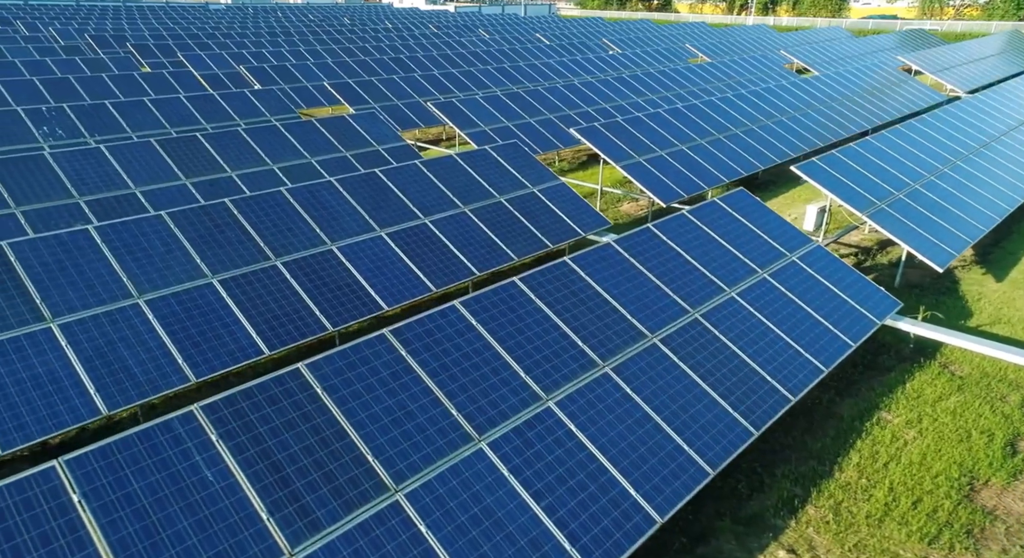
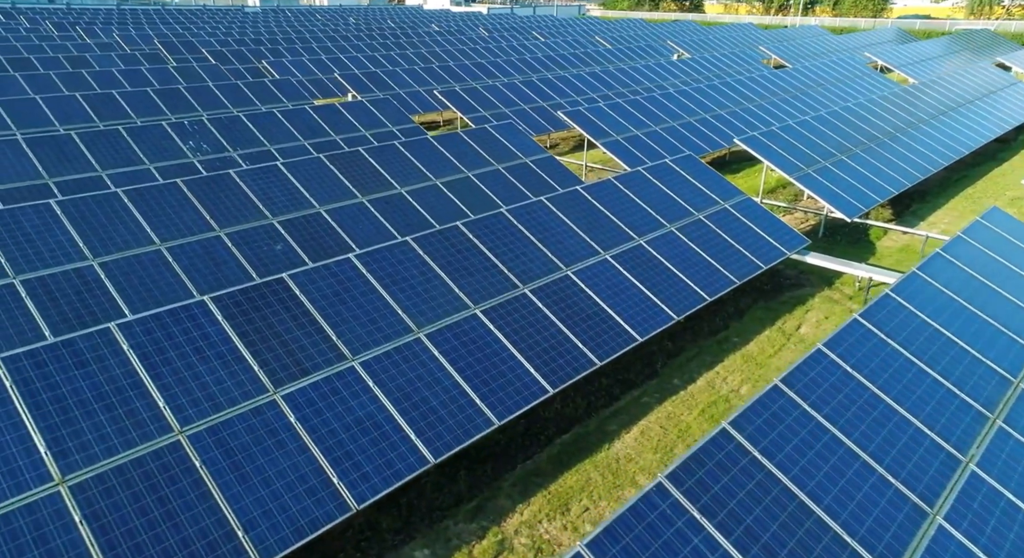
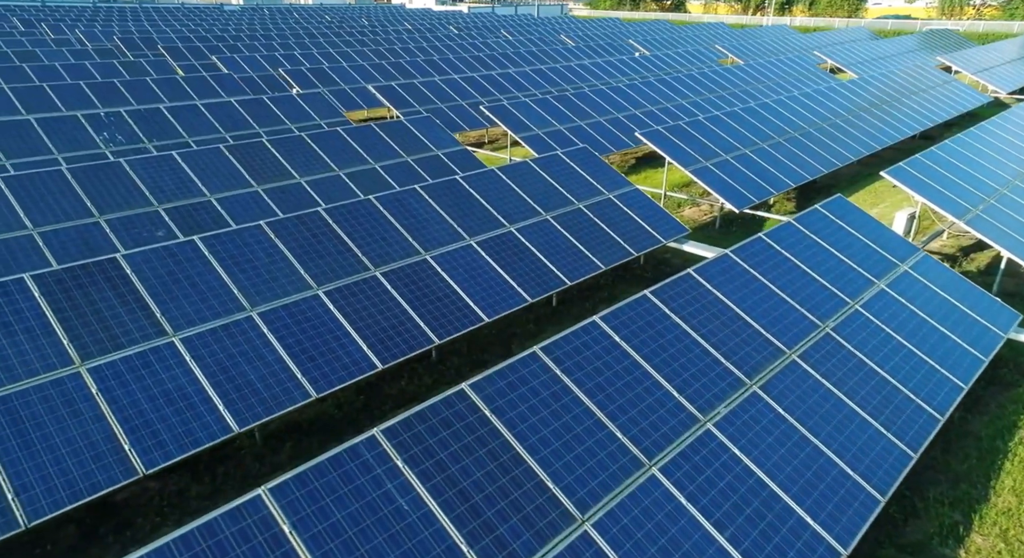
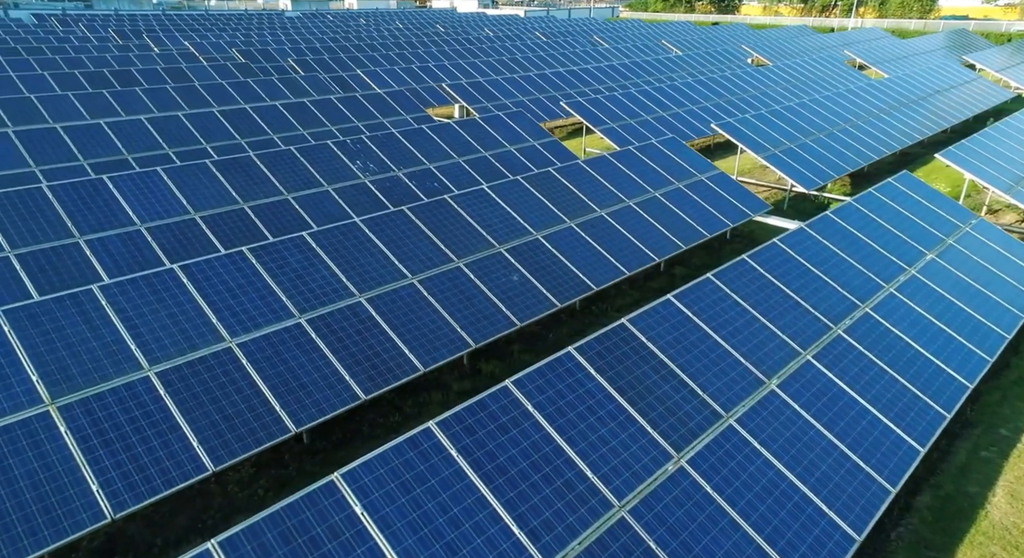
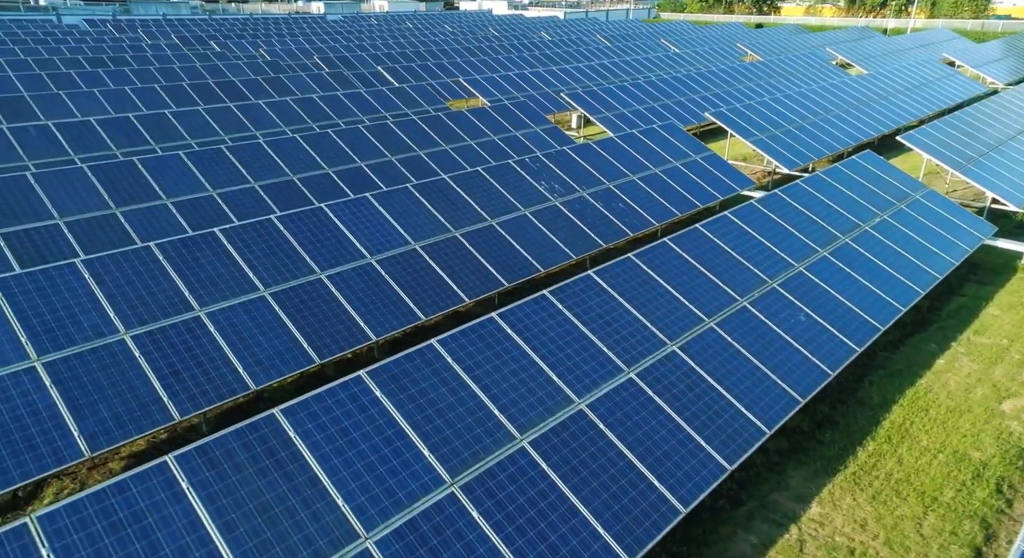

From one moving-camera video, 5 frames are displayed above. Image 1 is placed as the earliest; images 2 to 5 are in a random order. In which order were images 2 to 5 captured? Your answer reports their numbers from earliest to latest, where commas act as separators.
3, 2, 4, 5
